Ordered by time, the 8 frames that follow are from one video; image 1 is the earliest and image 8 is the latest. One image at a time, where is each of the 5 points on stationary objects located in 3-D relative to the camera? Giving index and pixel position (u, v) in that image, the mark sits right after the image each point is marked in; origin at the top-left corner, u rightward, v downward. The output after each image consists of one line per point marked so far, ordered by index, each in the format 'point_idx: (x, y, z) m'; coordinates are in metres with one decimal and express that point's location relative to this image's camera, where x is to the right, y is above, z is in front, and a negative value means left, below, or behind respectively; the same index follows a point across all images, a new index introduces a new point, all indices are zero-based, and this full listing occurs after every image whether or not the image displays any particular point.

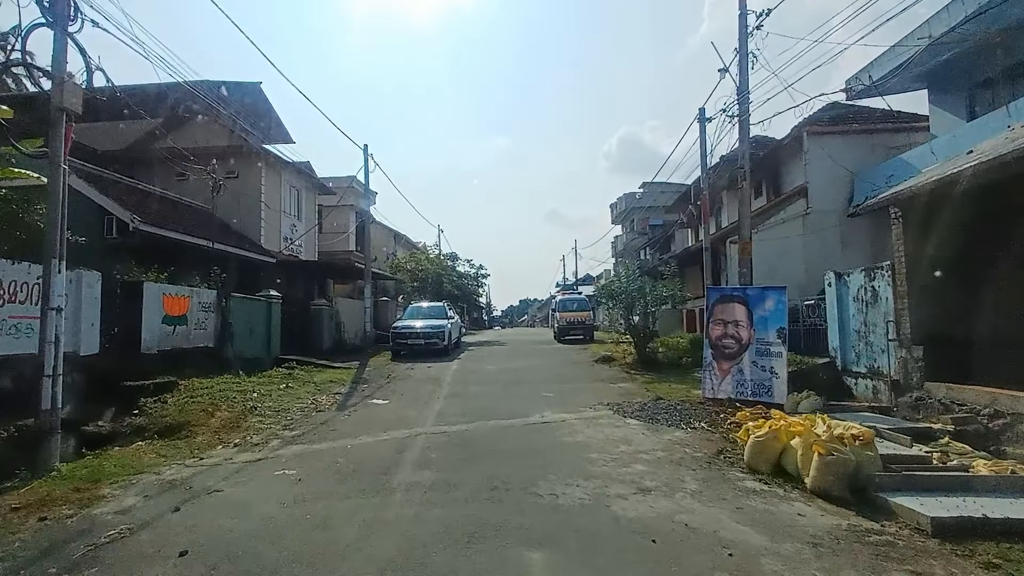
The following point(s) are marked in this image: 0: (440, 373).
0: (-2.0, -2.3, +16.9) m
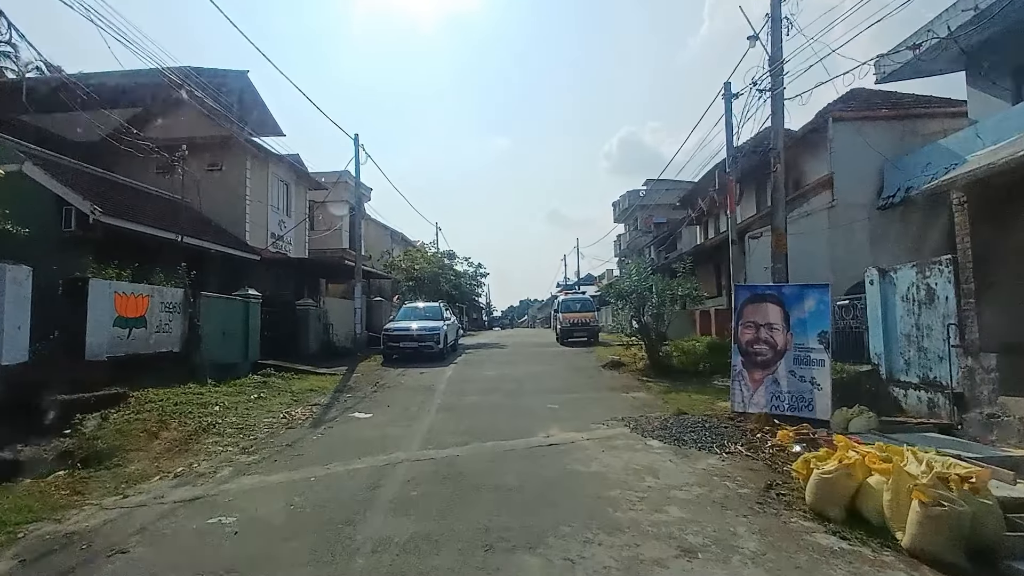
0: (-2.0, -2.3, +15.4) m
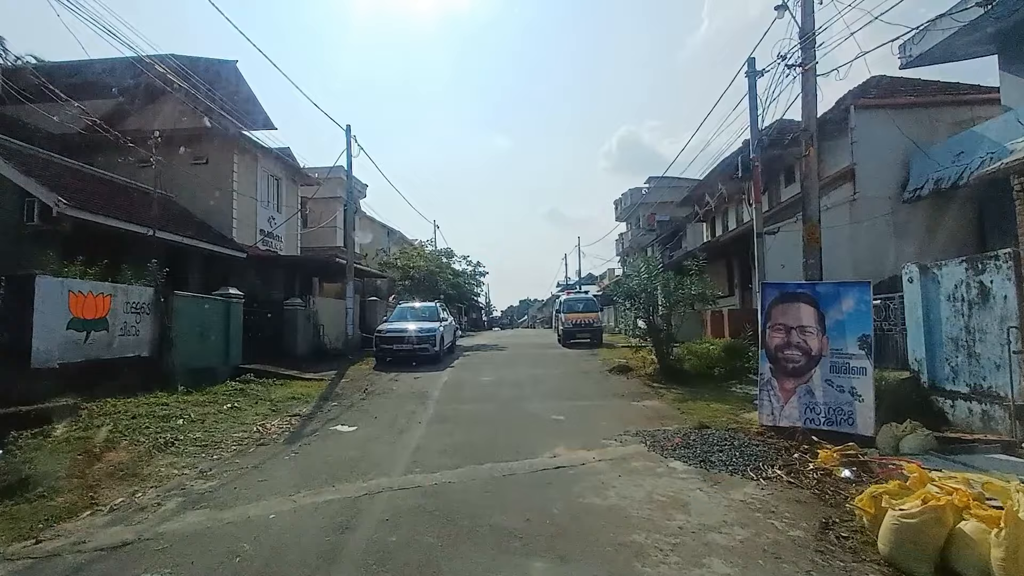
0: (-2.0, -2.3, +14.3) m
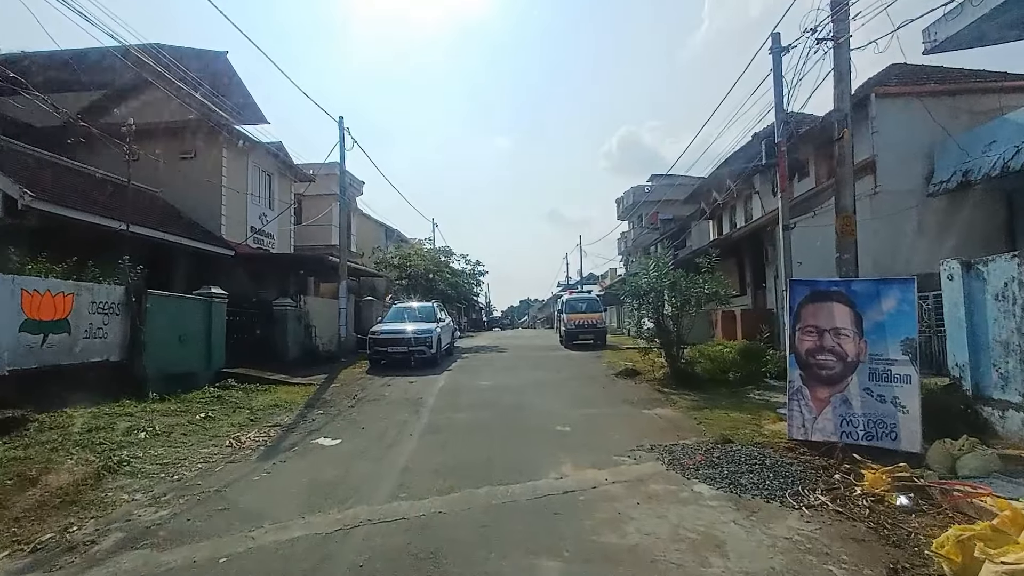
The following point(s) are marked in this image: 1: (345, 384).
0: (-2.0, -2.2, +13.4) m
1: (-3.9, -2.3, +14.7) m
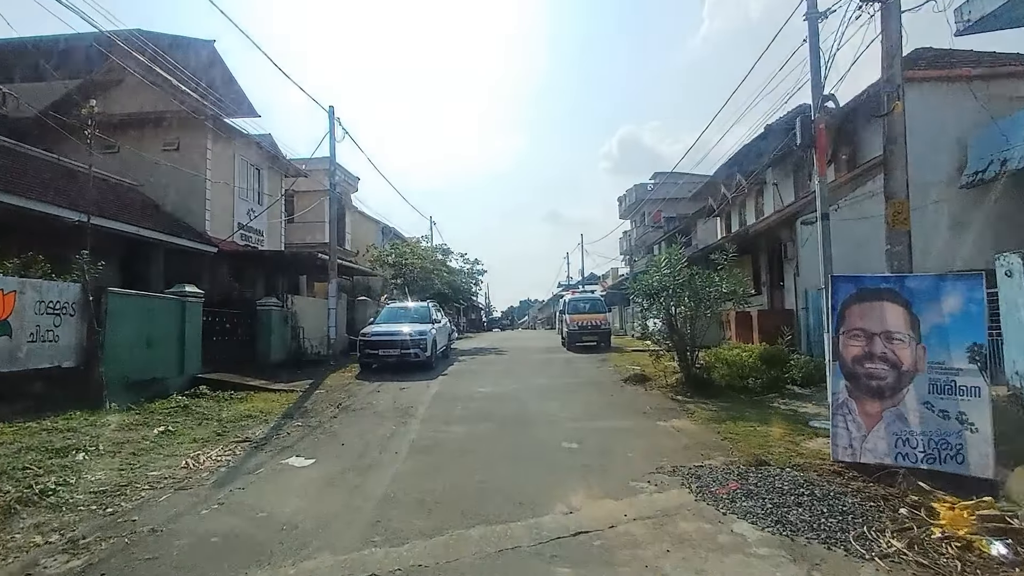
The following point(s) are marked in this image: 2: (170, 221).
0: (-2.0, -2.2, +12.2) m
1: (-3.9, -2.3, +13.5) m
2: (-10.3, +2.0, +18.8) m
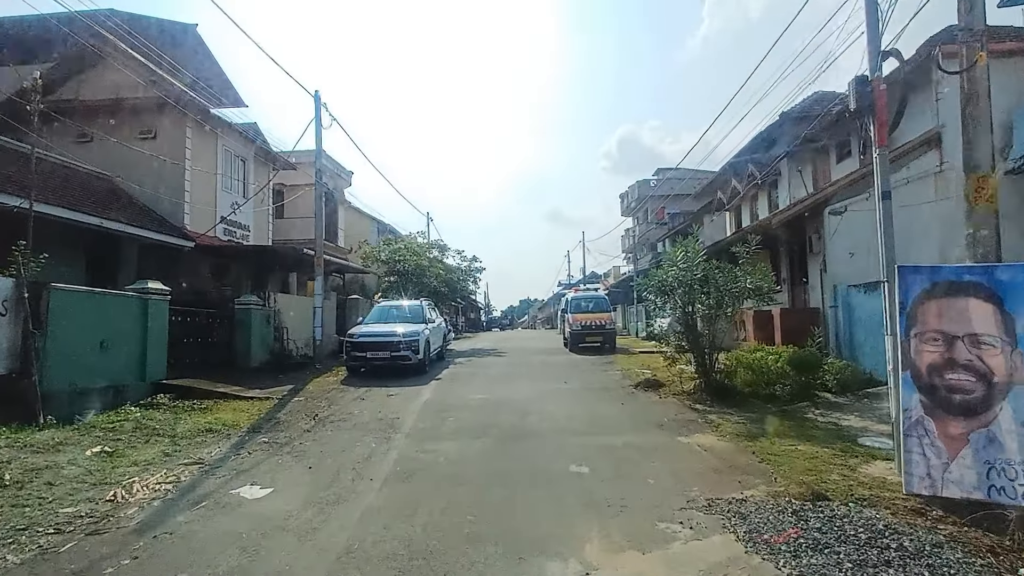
0: (-2.0, -2.1, +10.9) m
1: (-4.0, -2.2, +12.2) m
2: (-10.3, +2.1, +17.4) m
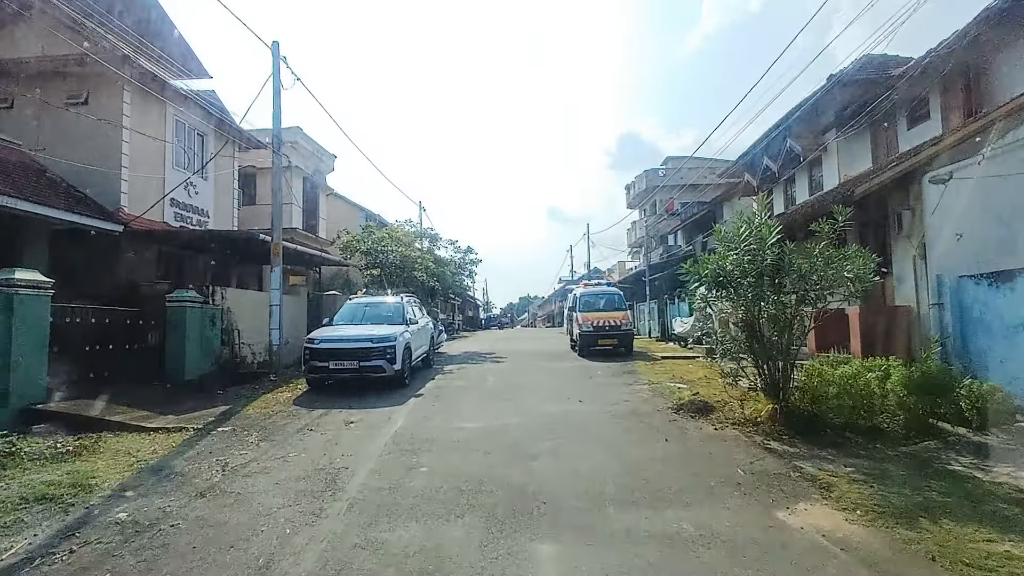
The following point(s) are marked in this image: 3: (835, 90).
0: (-2.0, -2.0, +7.7) m
1: (-4.0, -2.1, +9.0) m
2: (-10.3, +2.2, +14.2) m
3: (+9.2, +5.7, +17.7) m
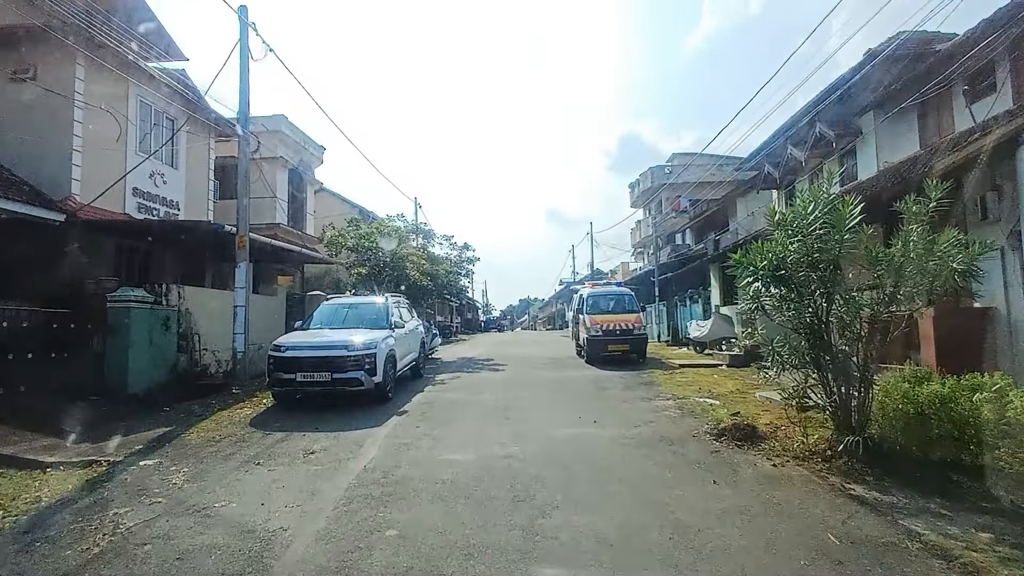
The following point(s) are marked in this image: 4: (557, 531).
0: (-2.0, -2.0, +5.8) m
1: (-3.9, -2.0, +7.1) m
2: (-10.3, +2.3, +12.3) m
3: (+9.2, +5.7, +15.8) m
4: (+0.4, -1.9, +5.0) m
